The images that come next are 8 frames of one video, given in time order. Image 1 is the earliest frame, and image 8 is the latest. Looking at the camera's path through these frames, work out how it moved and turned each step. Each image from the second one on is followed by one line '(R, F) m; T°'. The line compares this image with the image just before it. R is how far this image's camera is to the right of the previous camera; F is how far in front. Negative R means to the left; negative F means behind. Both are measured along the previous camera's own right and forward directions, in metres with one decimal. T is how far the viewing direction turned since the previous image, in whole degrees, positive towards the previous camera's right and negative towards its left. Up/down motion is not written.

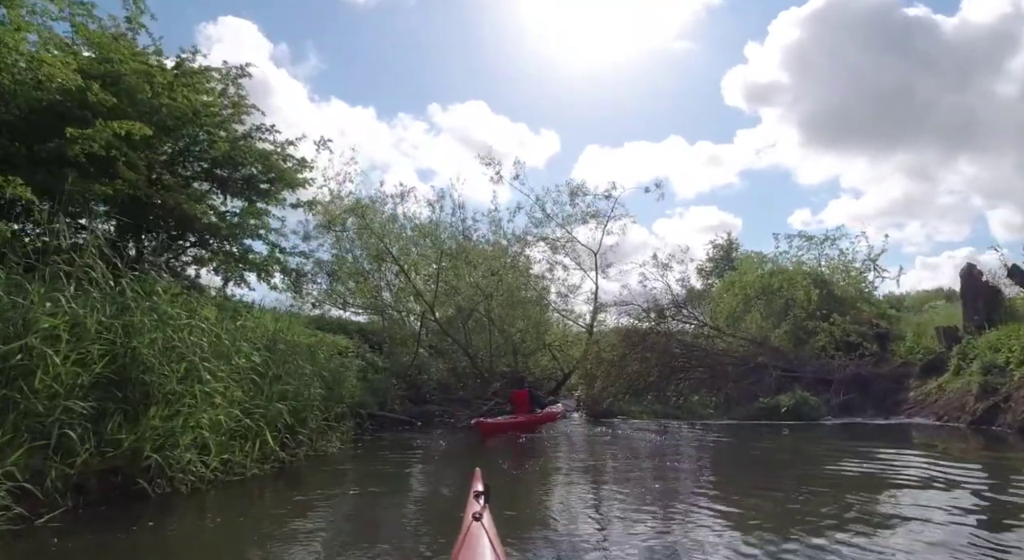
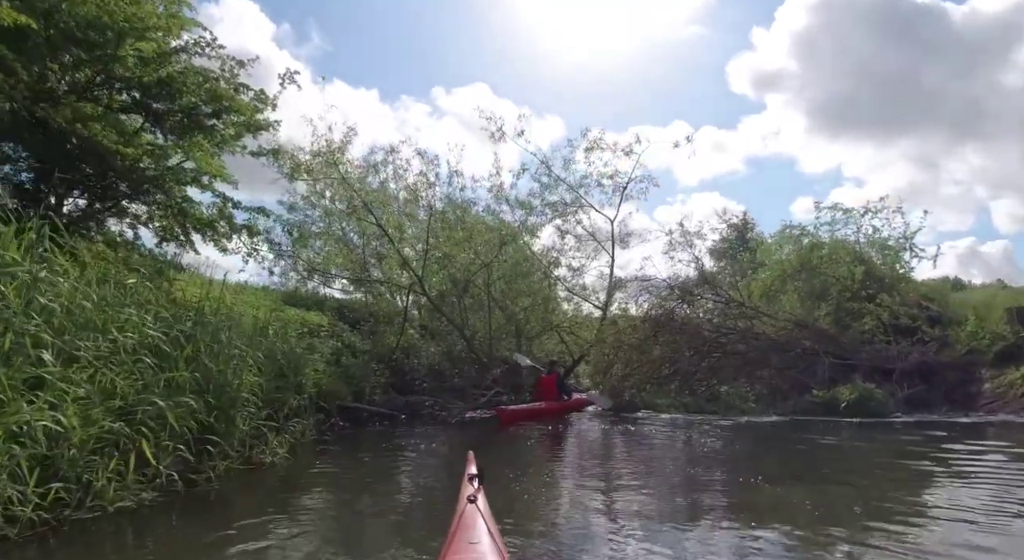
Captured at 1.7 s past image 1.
(-0.1, +2.9) m; 0°
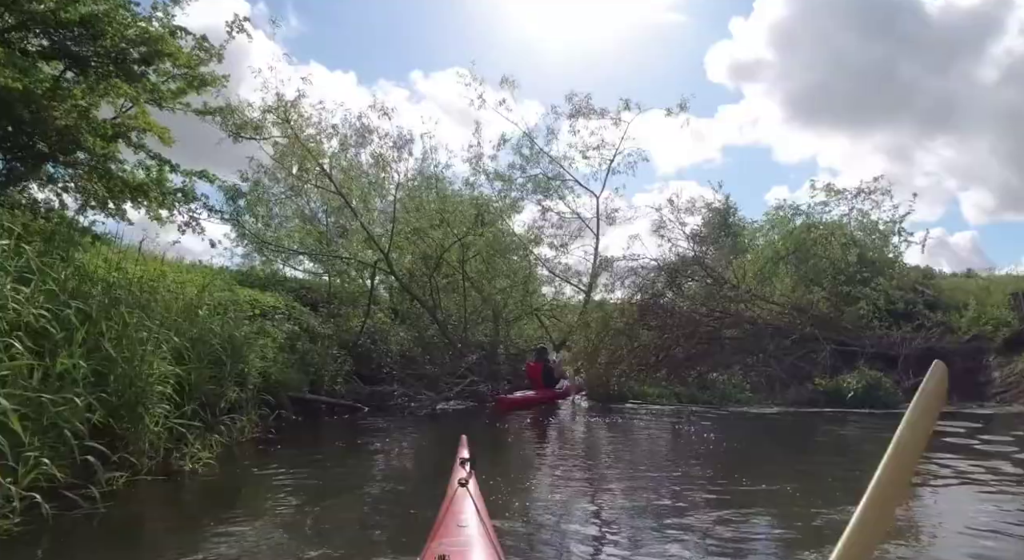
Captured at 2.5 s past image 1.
(0.0, +1.4) m; +2°
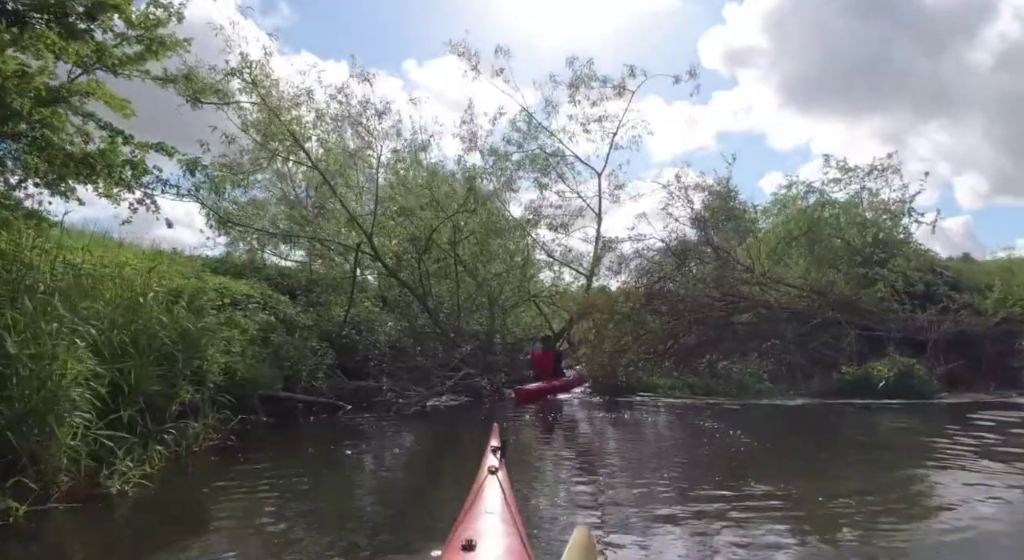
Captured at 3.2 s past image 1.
(0.0, +1.2) m; 0°
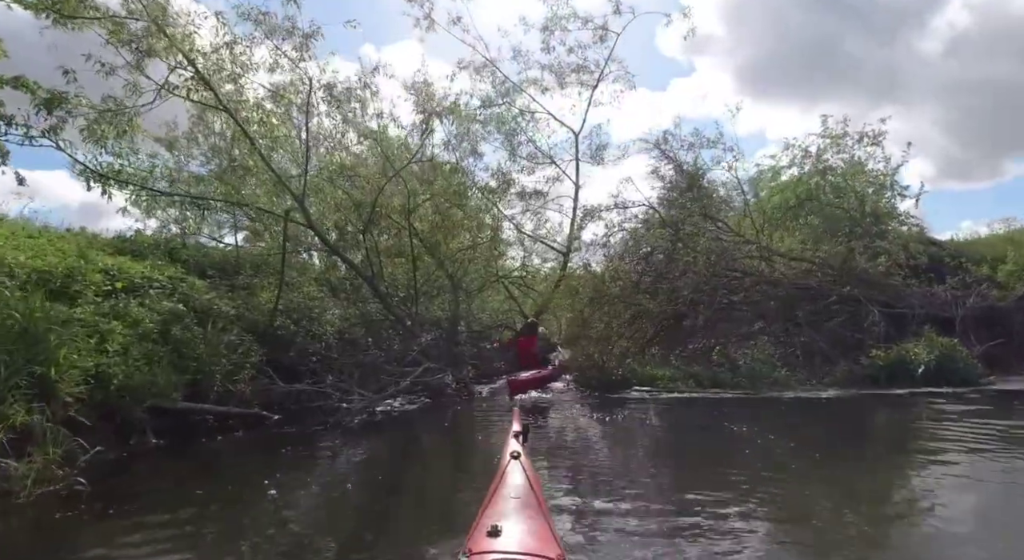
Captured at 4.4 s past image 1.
(-0.1, +2.2) m; +3°
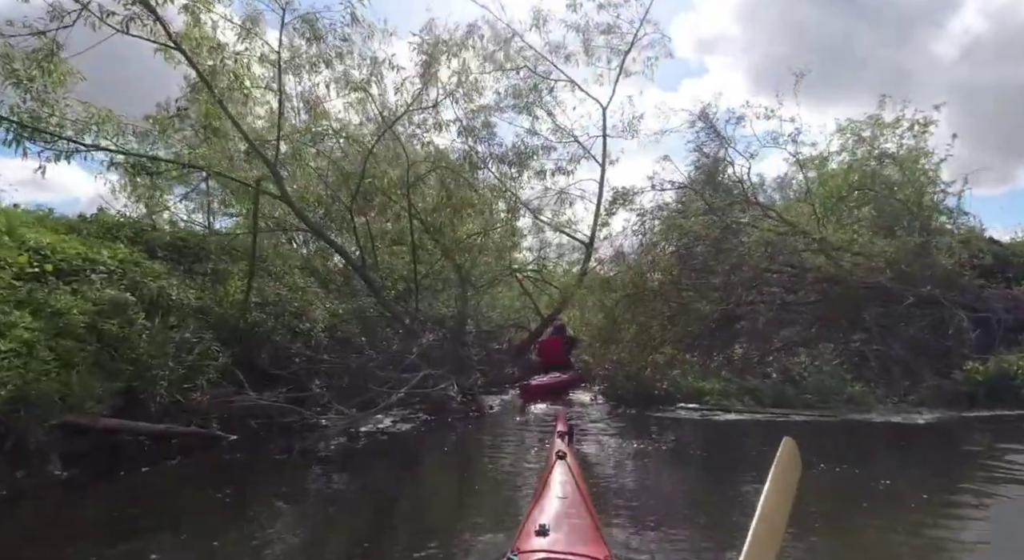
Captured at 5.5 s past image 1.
(-0.2, +1.8) m; -1°
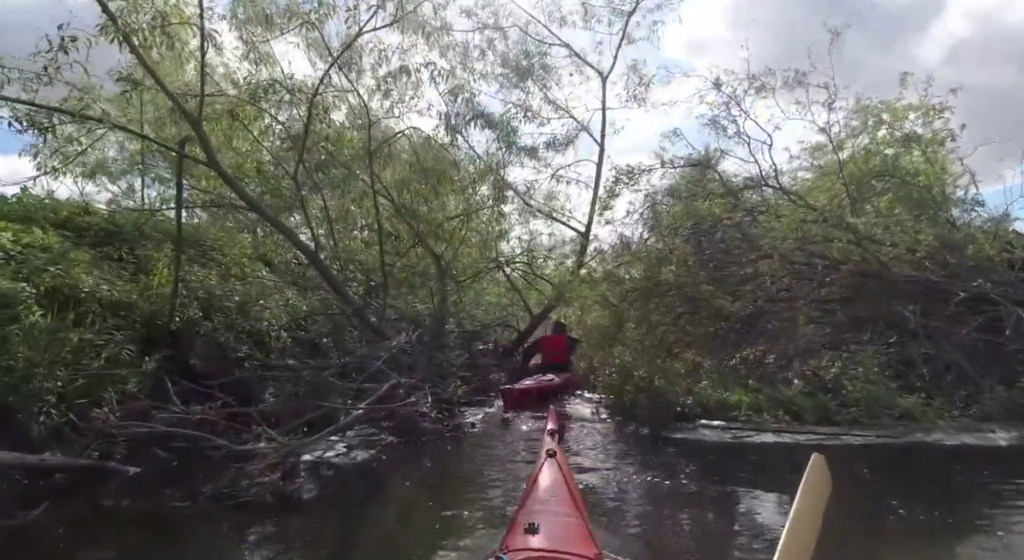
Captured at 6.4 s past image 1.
(0.0, +1.5) m; +1°
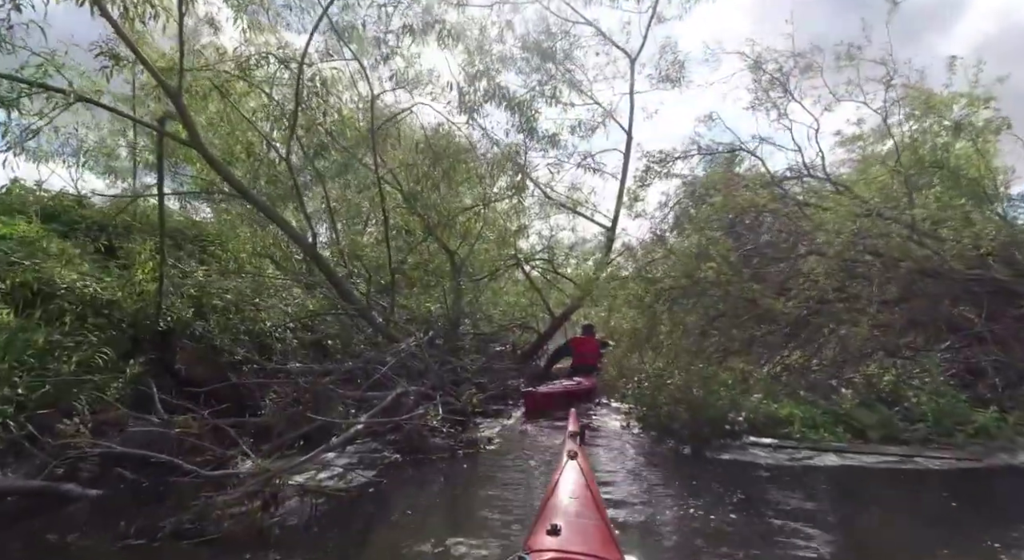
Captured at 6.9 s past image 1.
(0.0, +0.8) m; -2°
